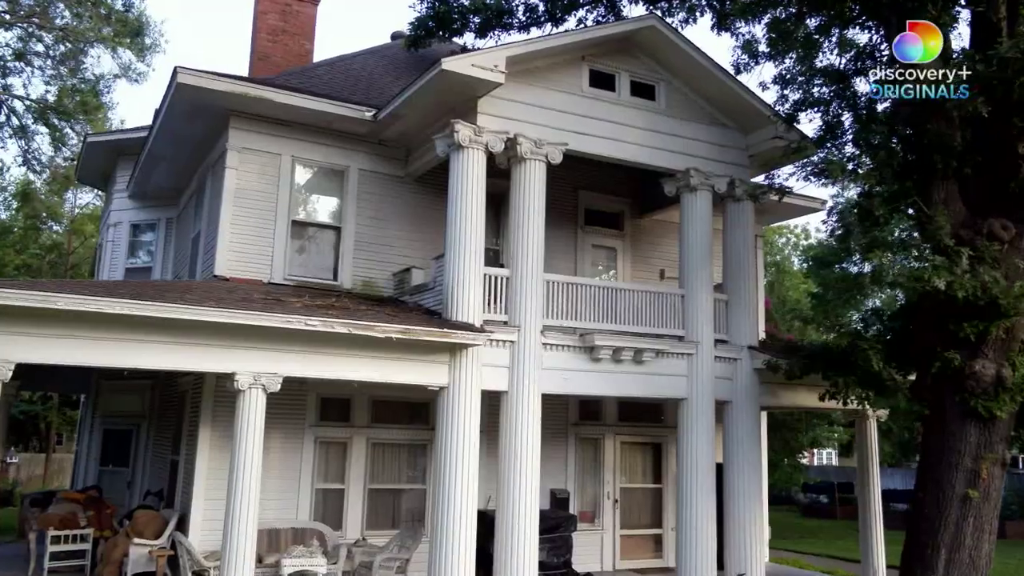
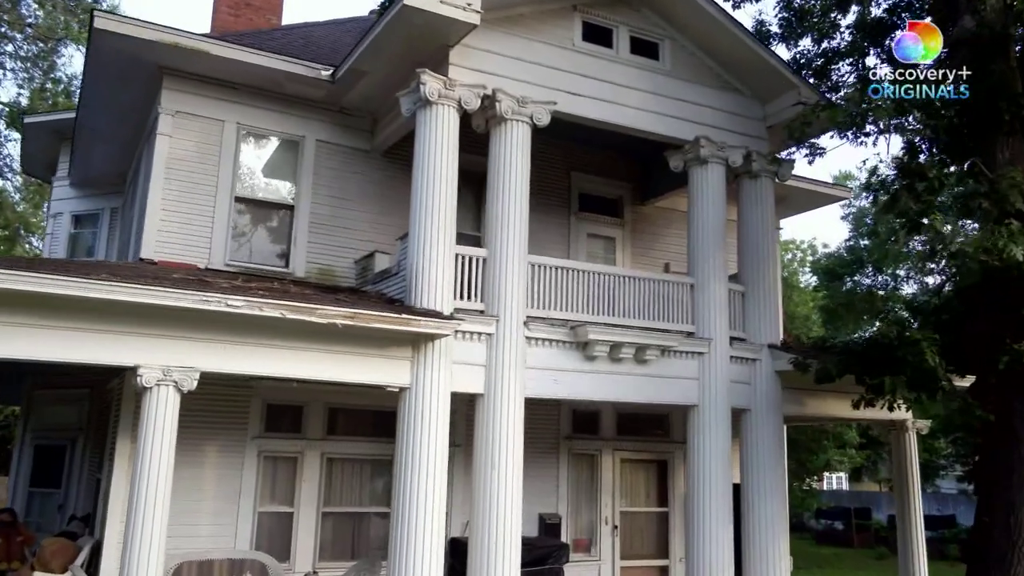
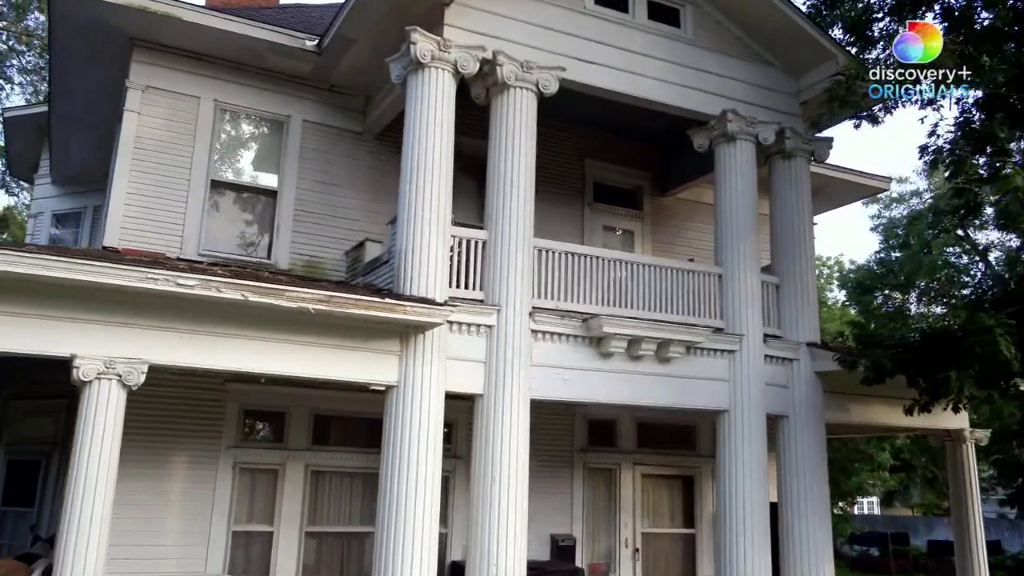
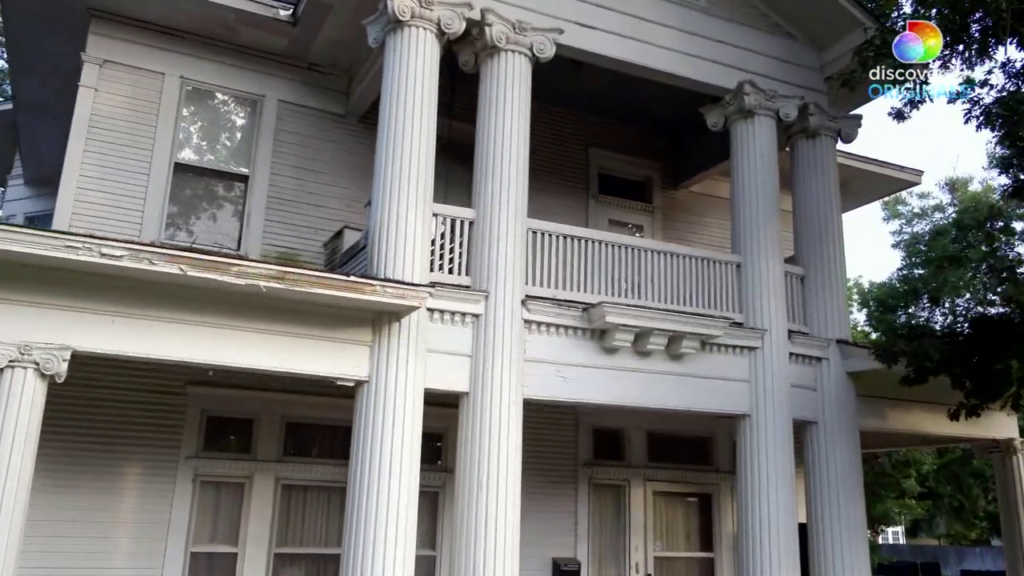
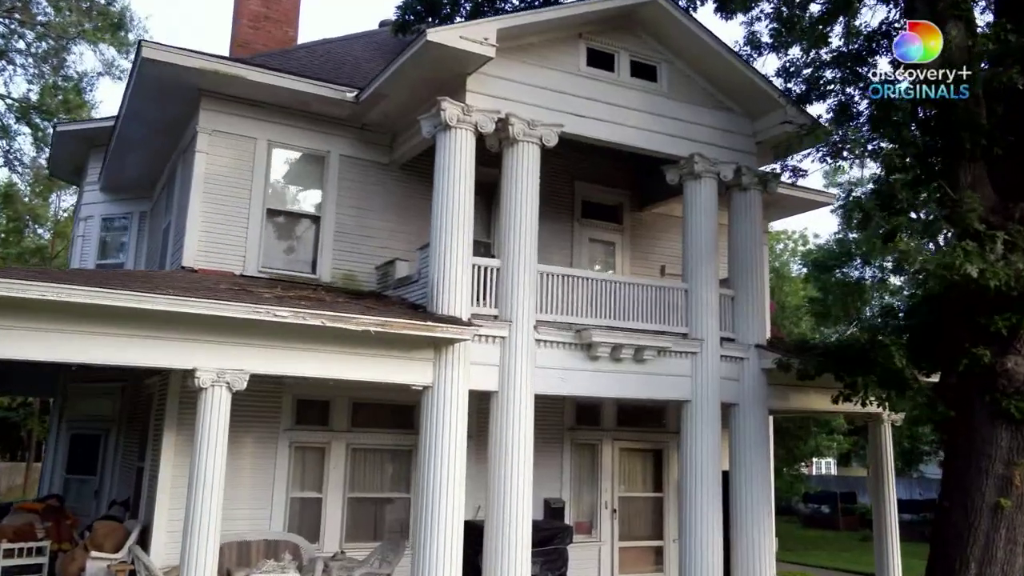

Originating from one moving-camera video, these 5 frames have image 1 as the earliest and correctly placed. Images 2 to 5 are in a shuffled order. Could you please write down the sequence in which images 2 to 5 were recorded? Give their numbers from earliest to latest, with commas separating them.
5, 2, 3, 4
